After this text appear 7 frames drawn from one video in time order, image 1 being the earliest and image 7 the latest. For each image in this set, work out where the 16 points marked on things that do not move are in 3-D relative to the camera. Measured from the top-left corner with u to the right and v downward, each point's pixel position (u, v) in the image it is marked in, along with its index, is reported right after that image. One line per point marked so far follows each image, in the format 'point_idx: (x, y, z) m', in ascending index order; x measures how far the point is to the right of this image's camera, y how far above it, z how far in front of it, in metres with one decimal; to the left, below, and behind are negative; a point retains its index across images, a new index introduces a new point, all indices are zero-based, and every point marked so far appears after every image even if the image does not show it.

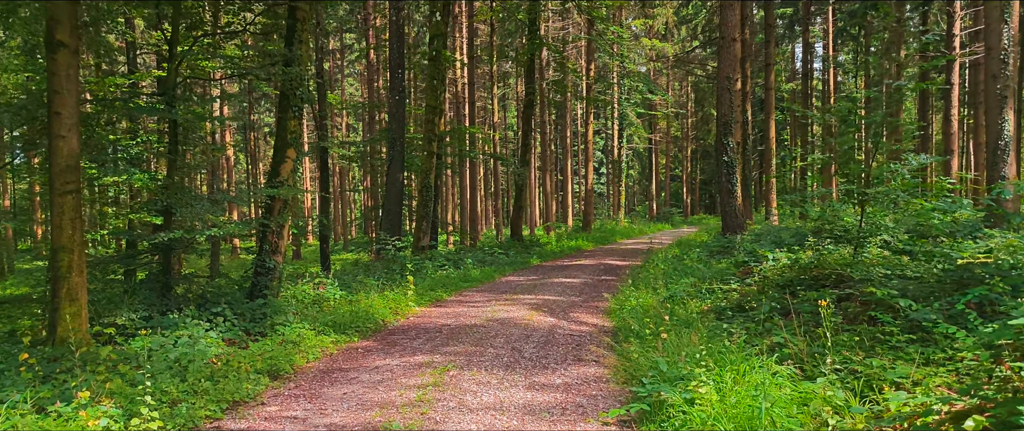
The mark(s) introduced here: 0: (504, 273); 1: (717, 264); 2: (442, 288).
0: (-0.1, -0.9, +13.8) m
1: (+2.2, -0.5, +9.3) m
2: (-0.9, -0.9, +10.5) m
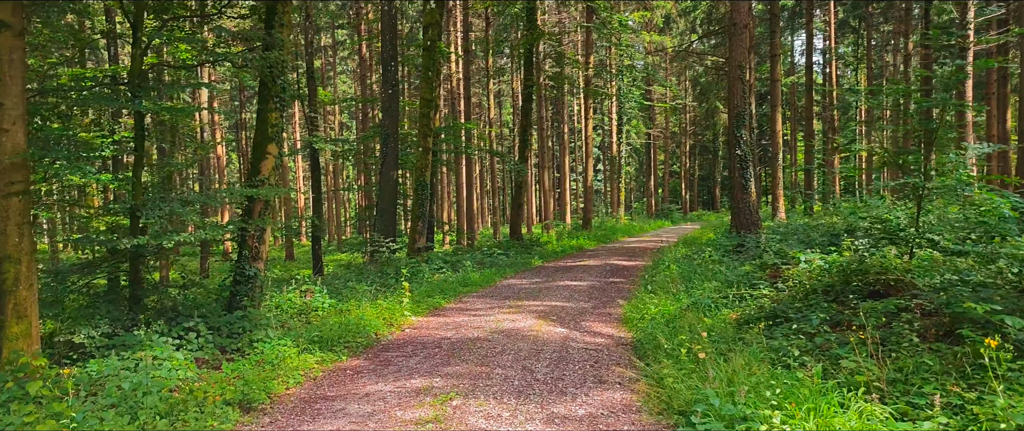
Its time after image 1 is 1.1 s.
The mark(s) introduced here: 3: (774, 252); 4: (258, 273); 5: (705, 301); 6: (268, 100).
0: (-0.1, -0.9, +13.1) m
1: (+2.3, -0.5, +8.5) m
2: (-0.8, -0.9, +9.8) m
3: (+2.6, -0.4, +8.4) m
4: (-2.3, -0.5, +7.6) m
5: (+1.6, -0.7, +7.2) m
6: (-2.2, +1.0, +7.6) m
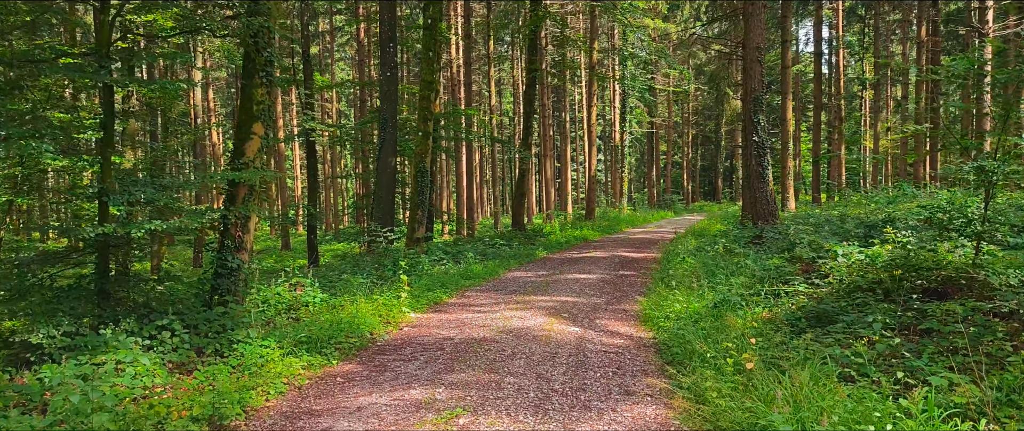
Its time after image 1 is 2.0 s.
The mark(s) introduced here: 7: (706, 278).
0: (0.0, -0.7, +12.4) m
1: (+2.4, -0.4, +7.8) m
2: (-0.8, -0.8, +9.1) m
3: (+2.6, -0.3, +7.7) m
4: (-2.2, -0.4, +6.9) m
5: (+1.7, -0.6, +6.5) m
6: (-2.1, +1.1, +6.9) m
7: (+1.8, -0.6, +7.8) m
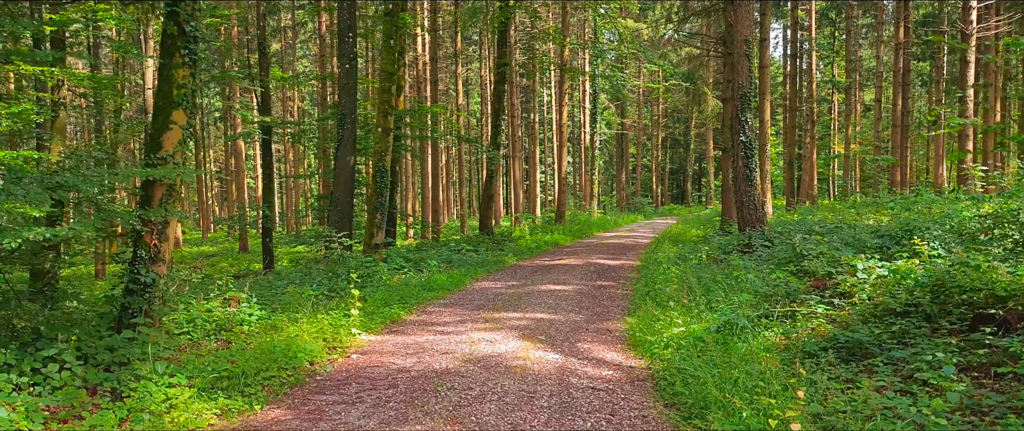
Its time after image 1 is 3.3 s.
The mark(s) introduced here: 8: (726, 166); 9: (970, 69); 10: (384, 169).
0: (-0.5, -0.8, +11.4) m
1: (+2.1, -0.5, +6.9) m
2: (-1.1, -0.8, +8.0) m
3: (+2.4, -0.3, +6.8) m
4: (-2.4, -0.4, +5.8) m
5: (+1.5, -0.7, +5.6) m
6: (-2.3, +1.1, +5.8) m
7: (+1.5, -0.6, +6.9) m
8: (+4.0, +0.9, +16.0) m
9: (+10.0, +3.2, +18.8) m
10: (-1.8, +0.7, +12.2) m
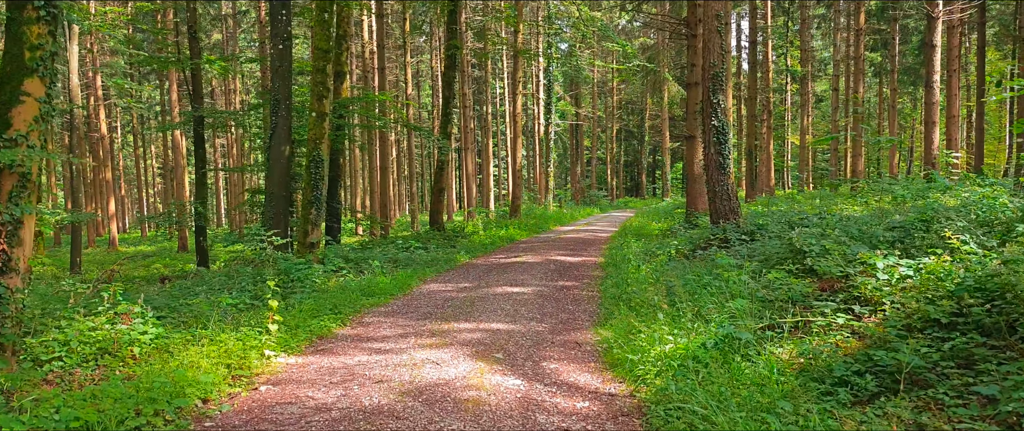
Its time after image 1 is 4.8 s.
0: (-1.0, -0.7, +10.2) m
1: (+1.8, -0.4, +5.9) m
2: (-1.4, -0.8, +6.8) m
3: (+2.1, -0.3, +5.8) m
4: (-2.7, -0.4, +4.6) m
5: (+1.2, -0.6, +4.5) m
6: (-2.6, +1.1, +4.5) m
7: (+1.2, -0.6, +5.8) m
8: (+3.2, +1.0, +15.1) m
9: (+9.0, +3.4, +18.2) m
10: (-2.5, +0.7, +11.0) m
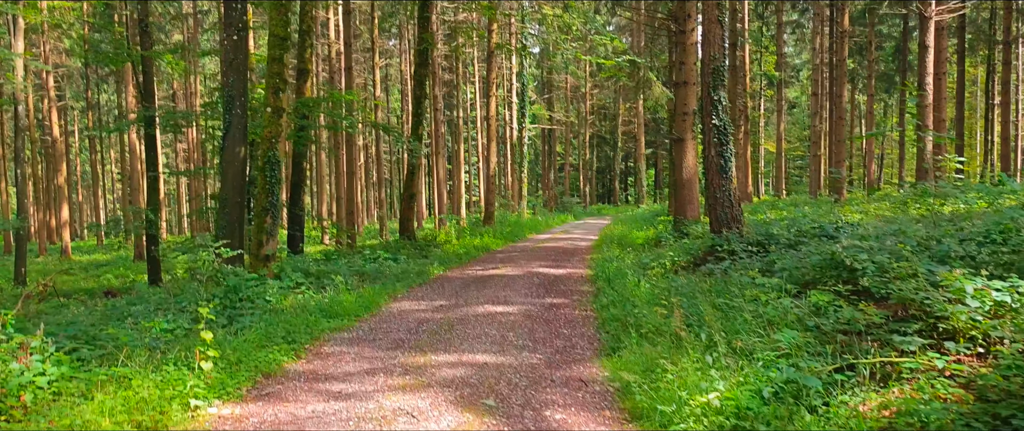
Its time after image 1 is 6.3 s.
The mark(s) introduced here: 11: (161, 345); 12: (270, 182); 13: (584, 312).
0: (-1.3, -0.8, +9.1) m
1: (+1.7, -0.5, +4.9) m
2: (-1.5, -0.8, +5.7) m
3: (+2.0, -0.3, +4.8) m
4: (-2.7, -0.5, +3.4) m
5: (+1.2, -0.7, +3.5) m
6: (-2.6, +1.1, +3.4) m
7: (+1.1, -0.6, +4.8) m
8: (+2.8, +0.9, +14.2) m
9: (+8.5, +3.3, +17.5) m
10: (-2.7, +0.6, +9.8) m
11: (-2.2, -0.8, +5.3) m
12: (-2.7, +0.4, +9.5) m
13: (+0.6, -0.8, +7.5) m
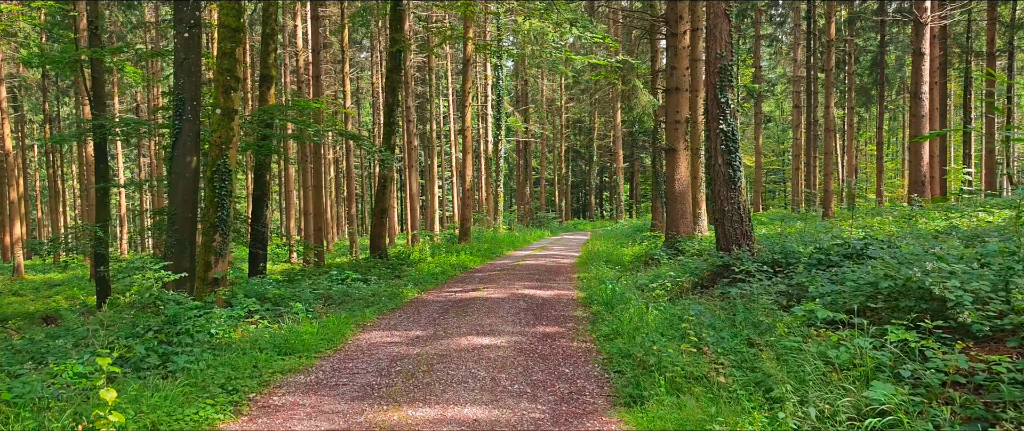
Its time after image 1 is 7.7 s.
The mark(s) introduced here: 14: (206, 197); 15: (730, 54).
0: (-1.4, -1.0, +8.0) m
1: (+1.7, -0.5, +3.9) m
2: (-1.6, -0.9, +4.6) m
3: (+2.0, -0.4, +3.8) m
4: (-2.6, -0.5, +2.3) m
5: (+1.3, -0.7, +2.5) m
6: (-2.5, +1.0, +2.2) m
7: (+1.1, -0.7, +3.8) m
8: (+2.5, +0.7, +13.2) m
9: (+8.1, +3.0, +16.7) m
10: (-2.9, +0.5, +8.7) m
11: (-2.2, -0.9, +4.2) m
12: (-2.8, +0.2, +8.4) m
13: (+0.5, -1.0, +6.4) m
14: (-3.0, +0.2, +8.5) m
15: (+2.2, +1.7, +8.8) m
